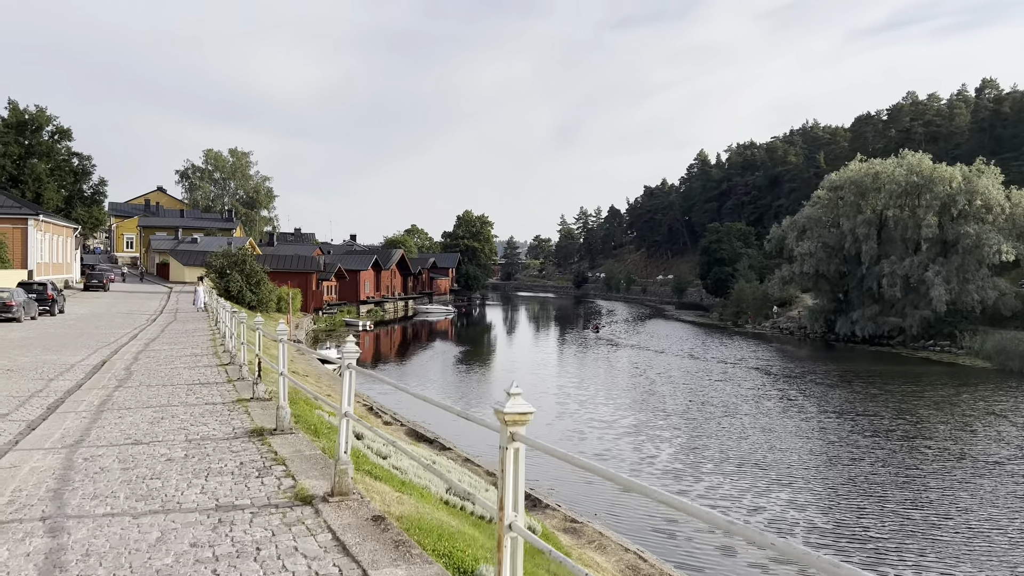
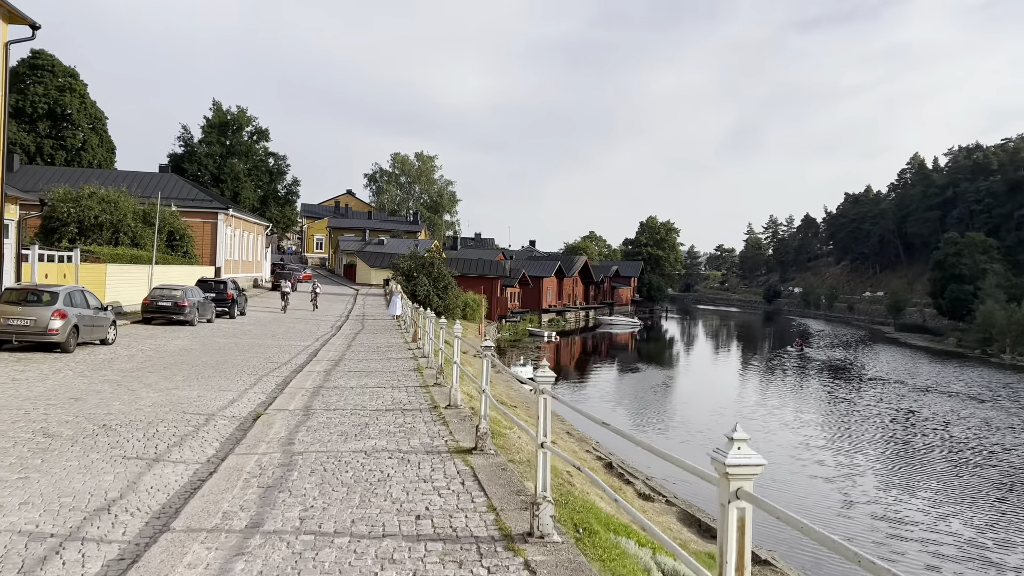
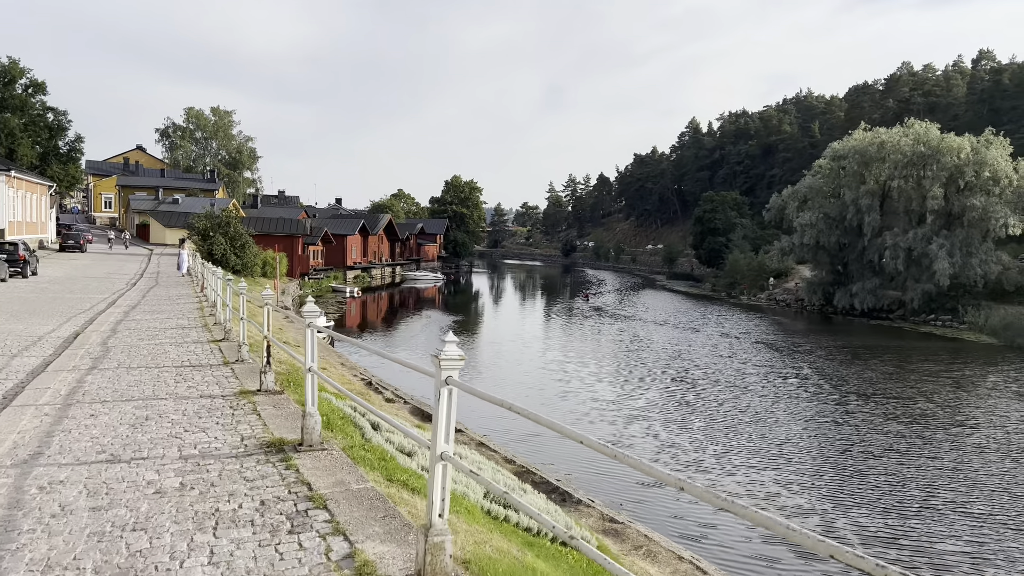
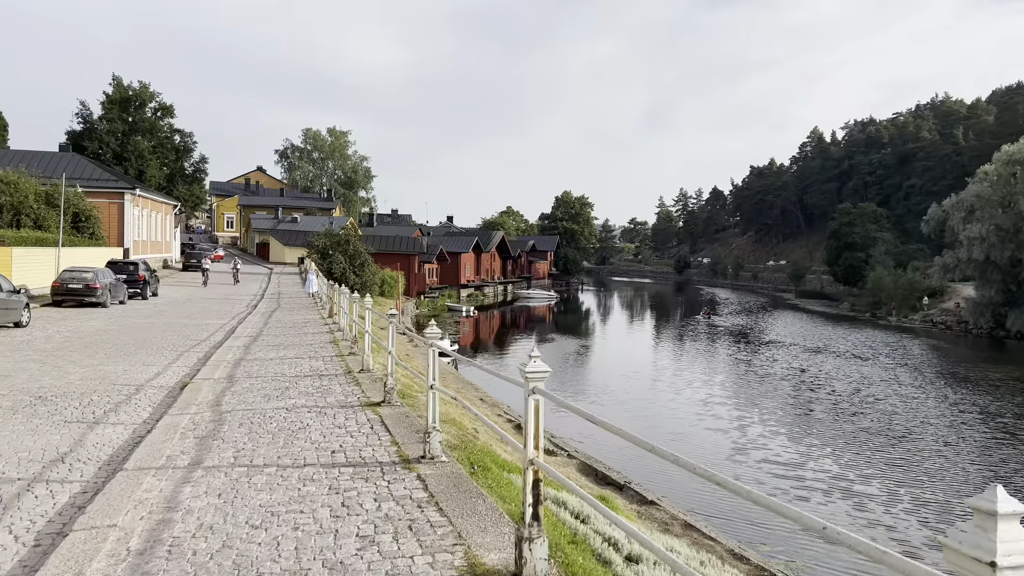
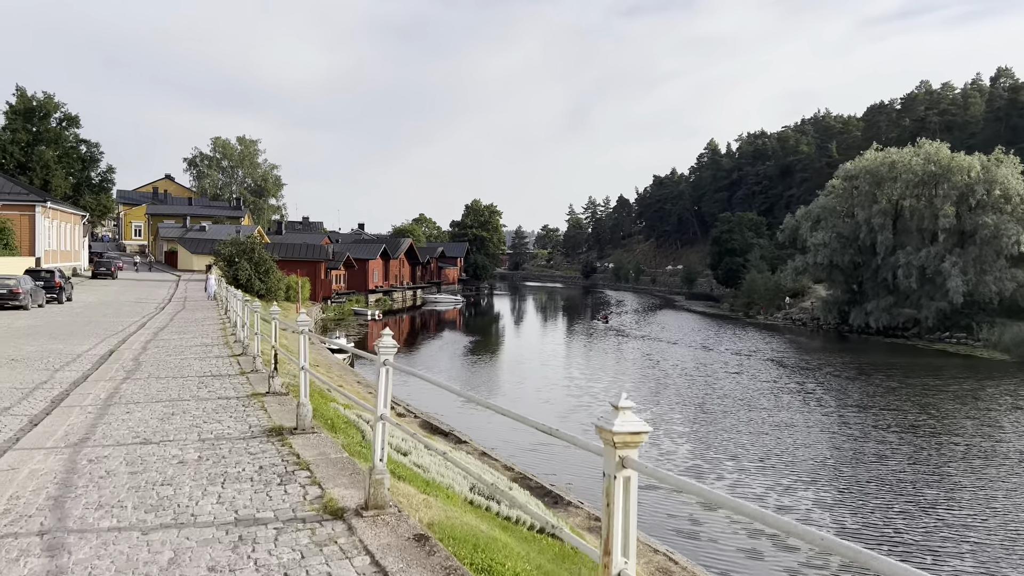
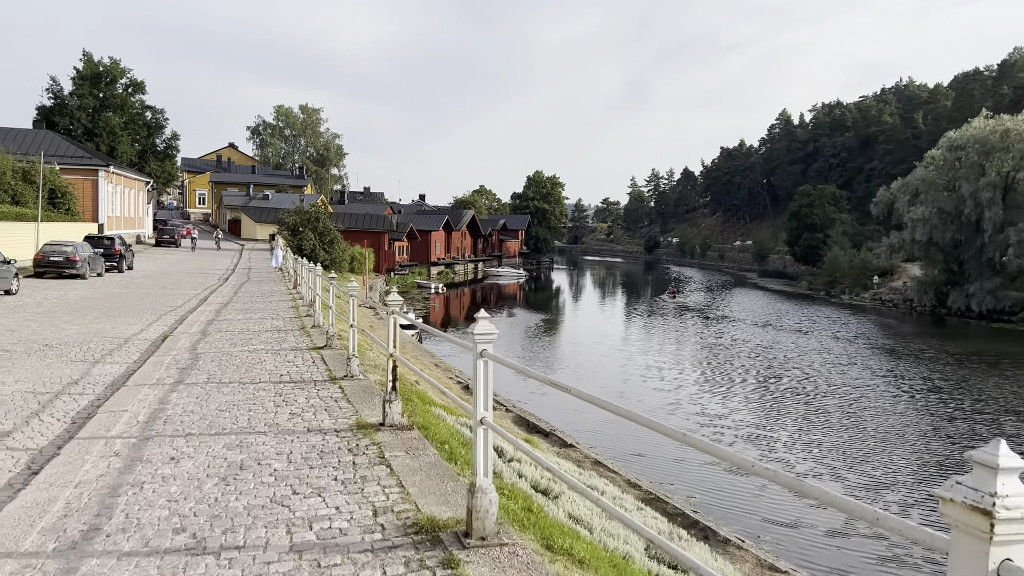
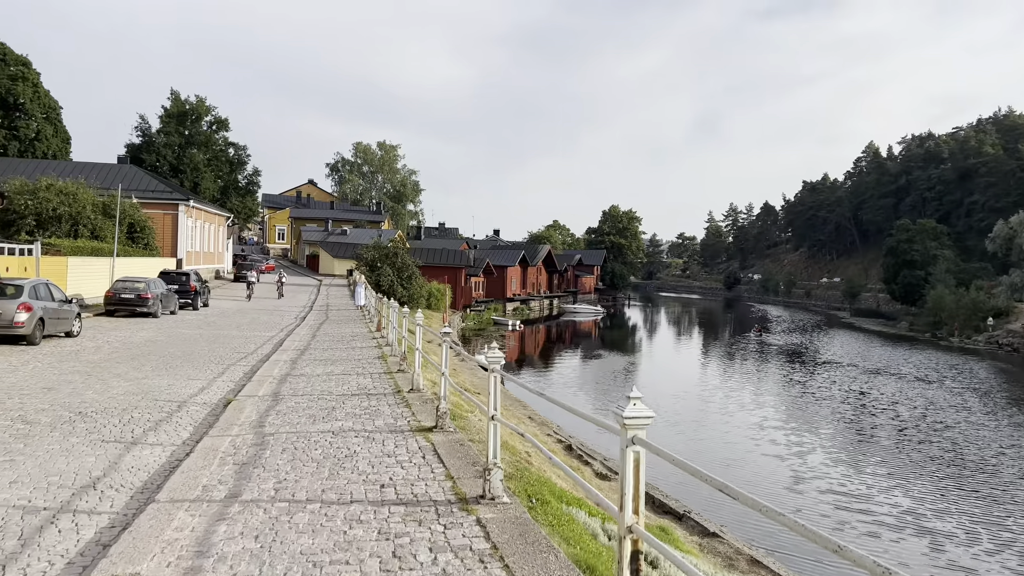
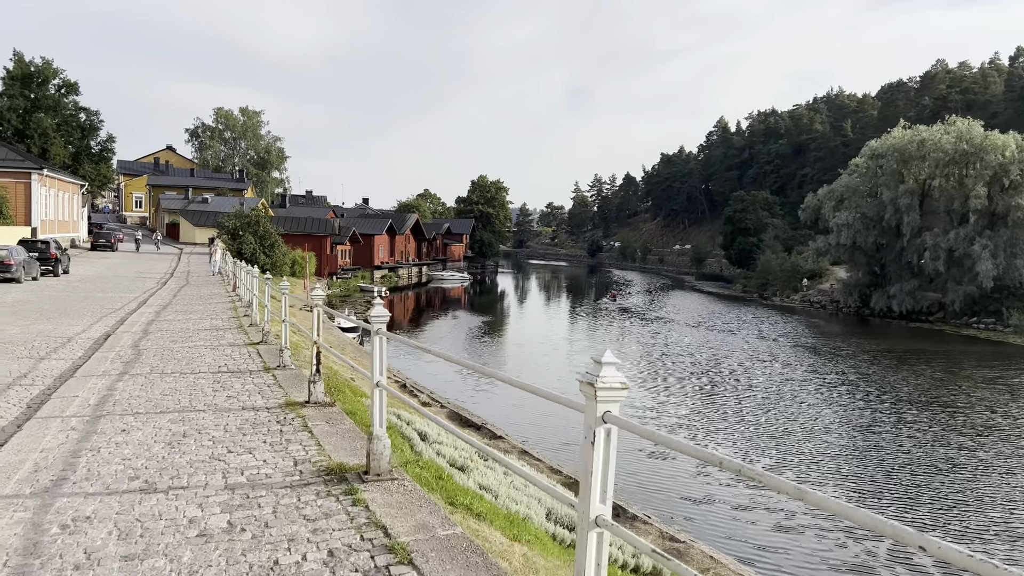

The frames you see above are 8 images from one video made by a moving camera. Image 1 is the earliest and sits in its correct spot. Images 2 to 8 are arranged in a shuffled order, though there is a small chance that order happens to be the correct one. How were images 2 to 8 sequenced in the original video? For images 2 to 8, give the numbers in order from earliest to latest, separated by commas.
5, 3, 8, 6, 4, 7, 2
